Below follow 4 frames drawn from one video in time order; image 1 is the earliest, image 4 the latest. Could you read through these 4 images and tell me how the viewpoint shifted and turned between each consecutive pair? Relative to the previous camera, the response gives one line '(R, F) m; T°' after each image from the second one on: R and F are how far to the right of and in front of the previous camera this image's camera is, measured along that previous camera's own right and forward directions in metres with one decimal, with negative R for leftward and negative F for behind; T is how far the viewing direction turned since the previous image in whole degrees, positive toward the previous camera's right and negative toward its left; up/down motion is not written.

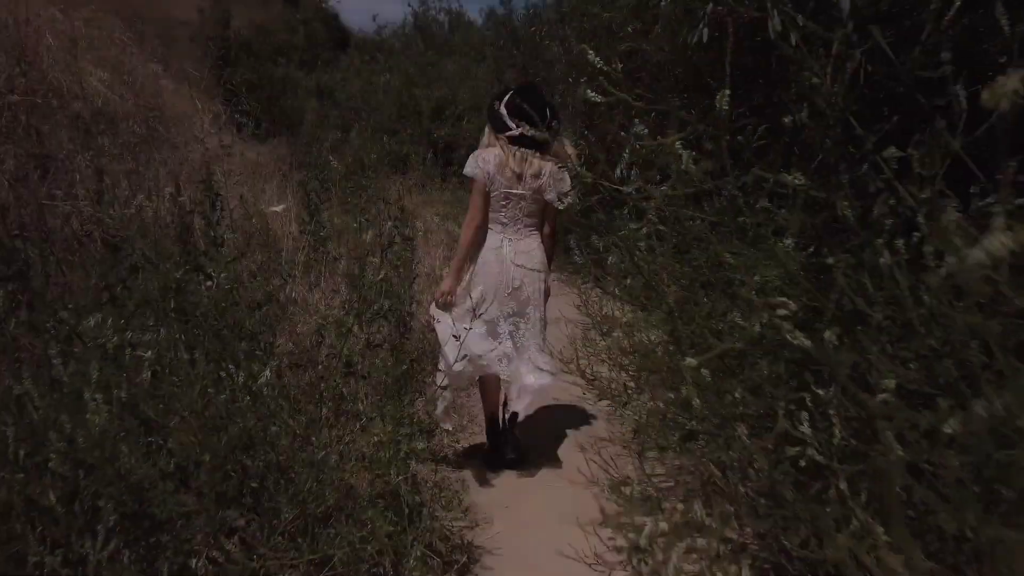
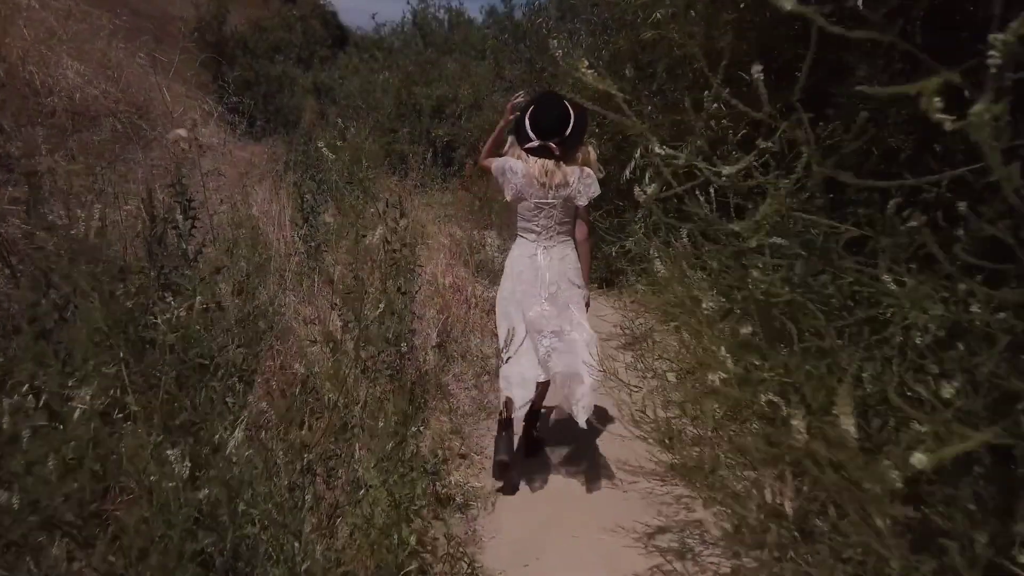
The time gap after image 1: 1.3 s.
(-0.1, +0.4) m; 0°
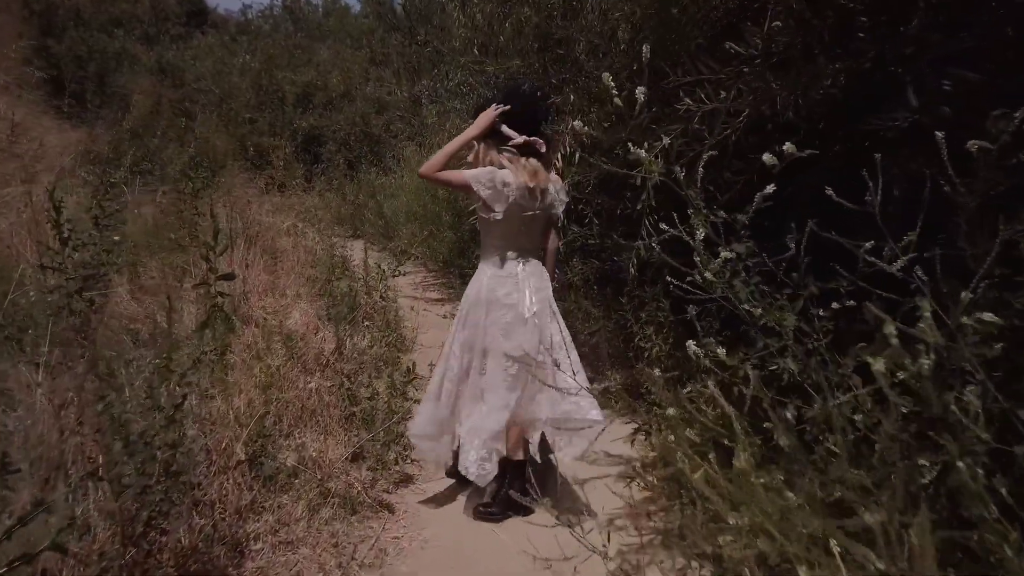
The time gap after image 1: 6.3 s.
(+0.1, +1.6) m; +9°
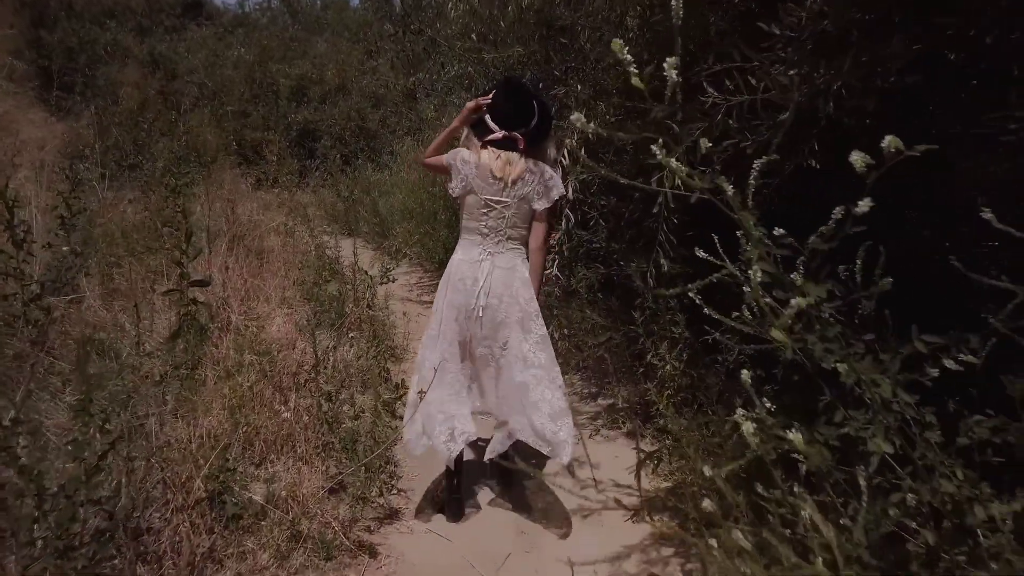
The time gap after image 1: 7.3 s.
(0.0, +0.3) m; 0°
